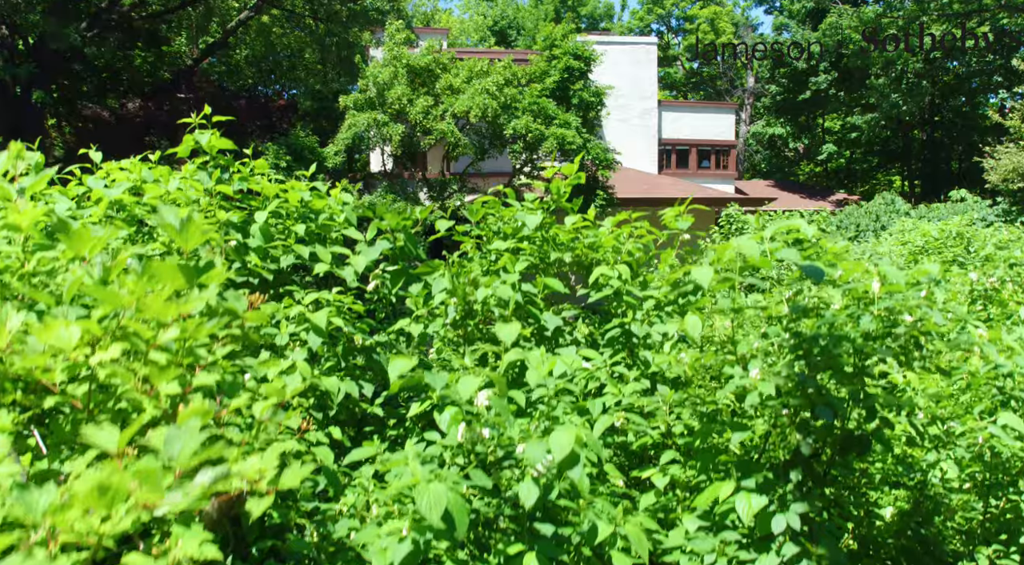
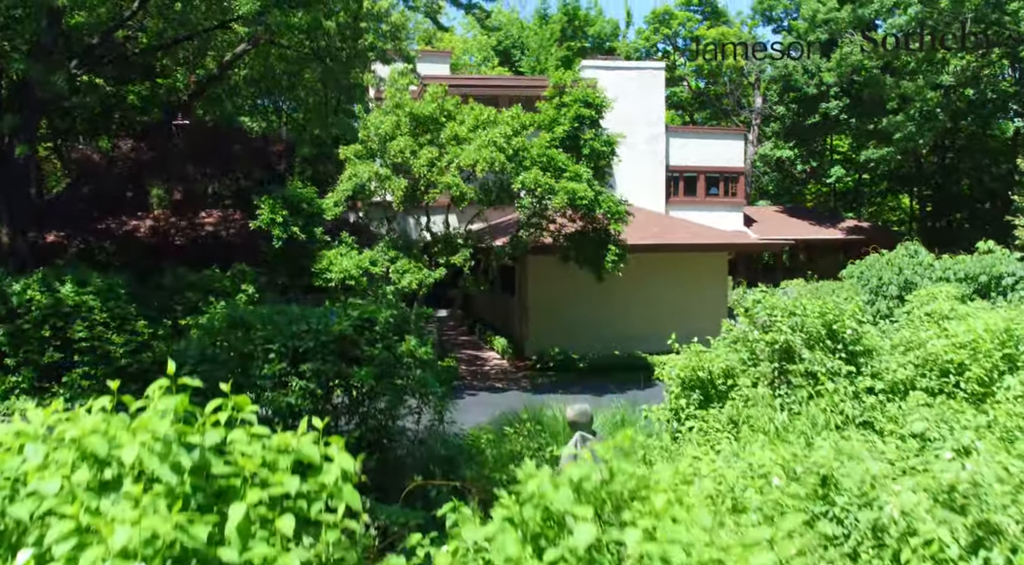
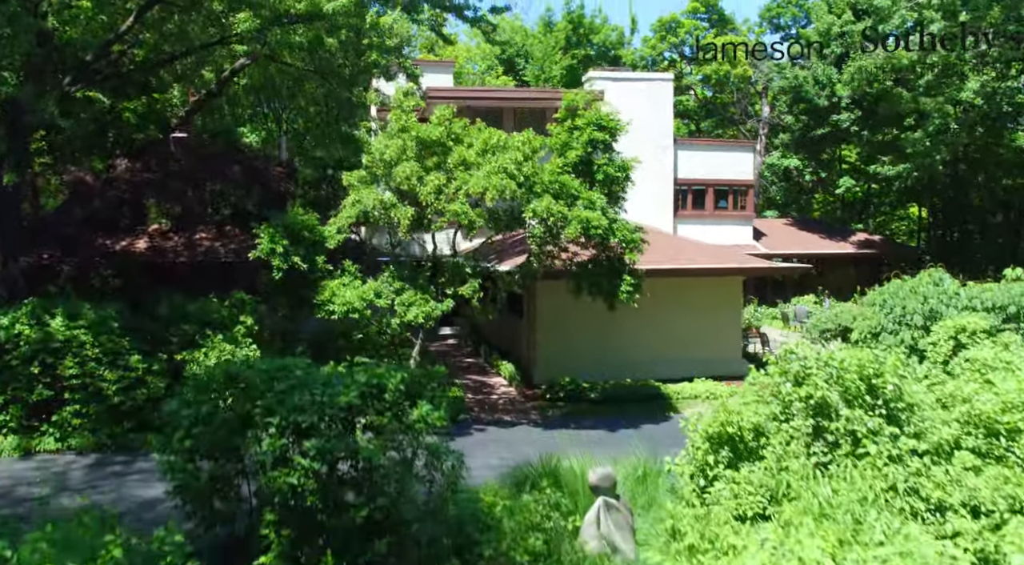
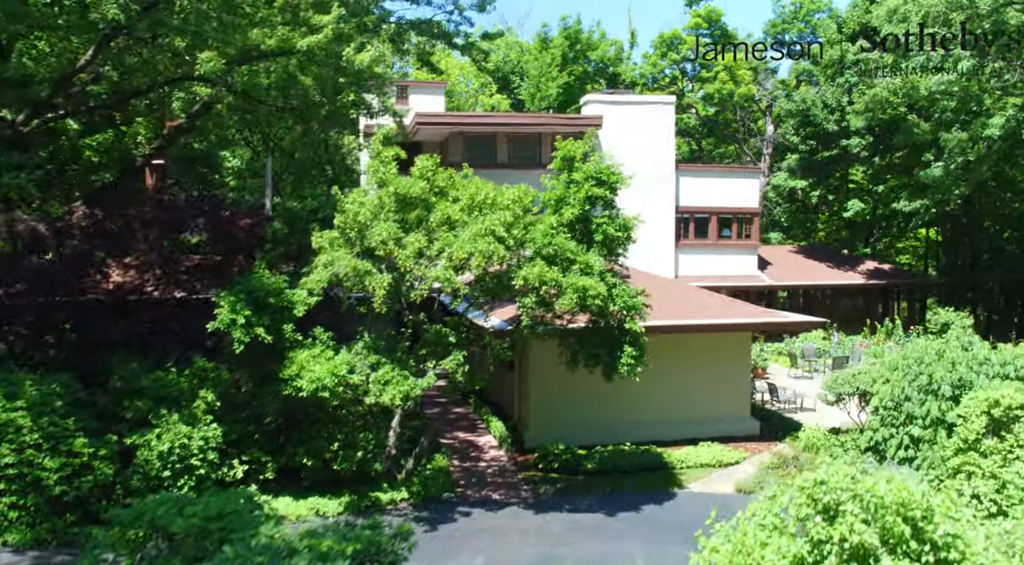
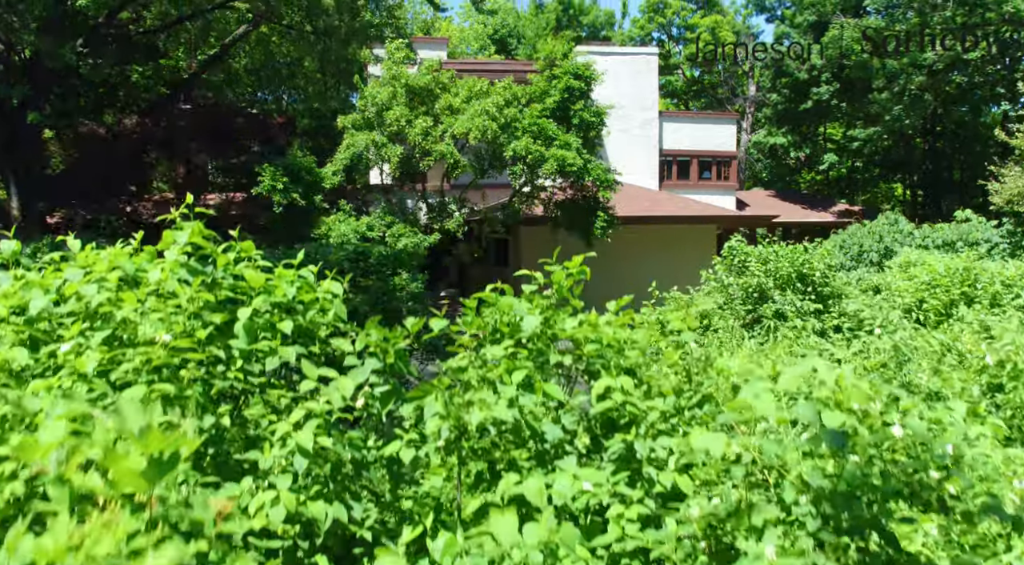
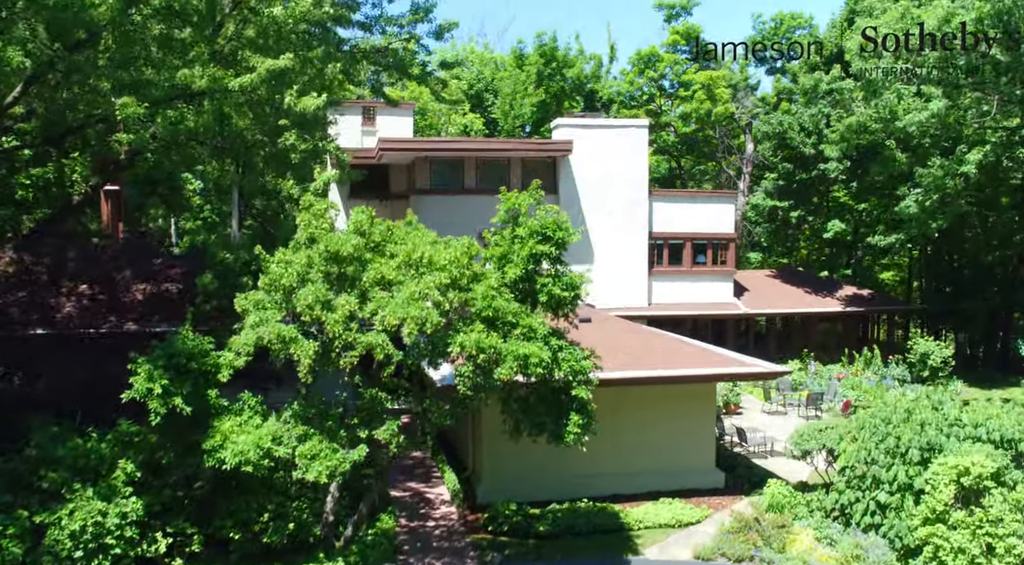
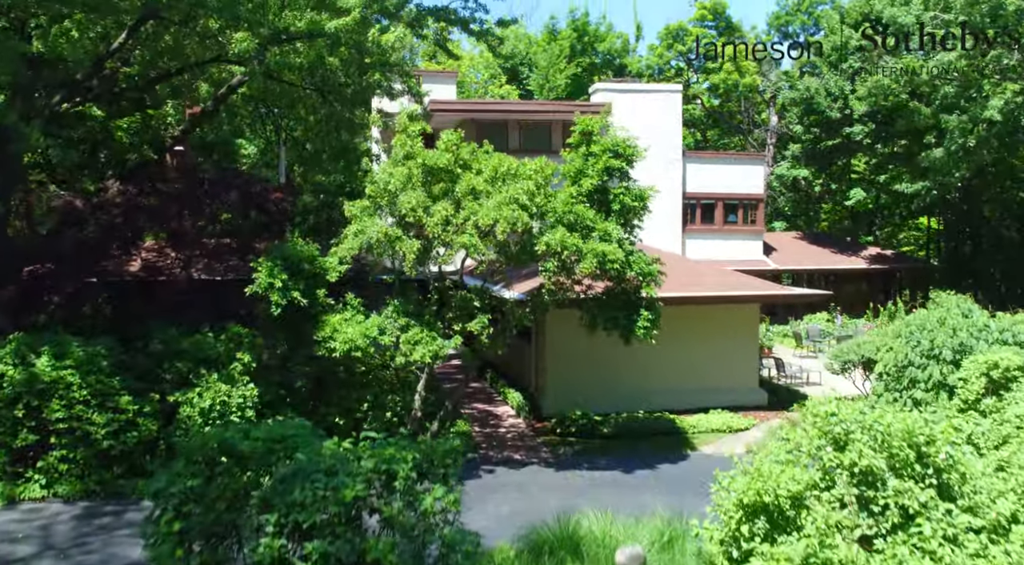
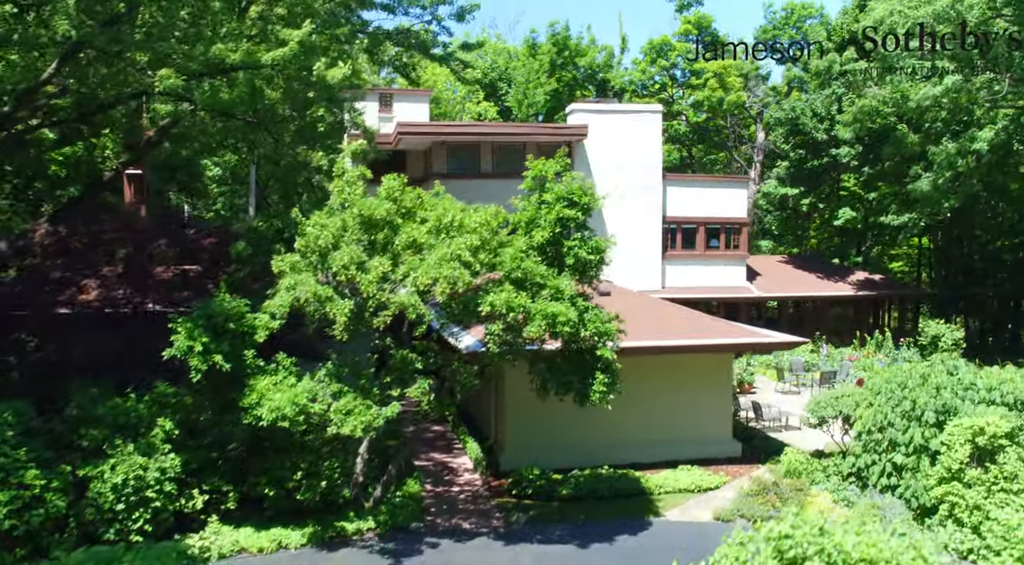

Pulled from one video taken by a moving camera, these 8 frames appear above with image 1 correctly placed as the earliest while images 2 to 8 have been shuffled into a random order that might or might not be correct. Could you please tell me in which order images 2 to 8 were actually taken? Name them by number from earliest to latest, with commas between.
5, 2, 3, 7, 4, 8, 6
